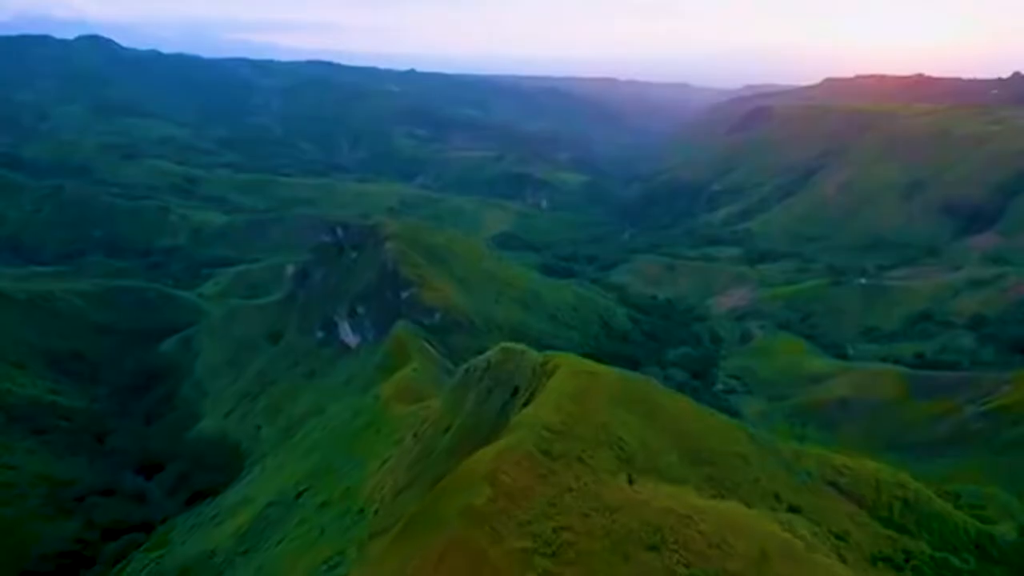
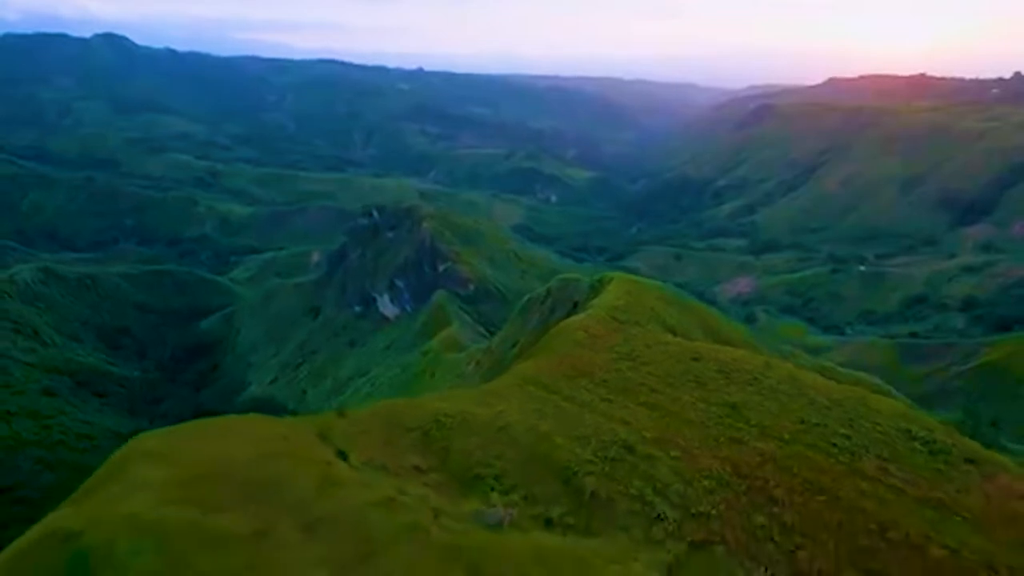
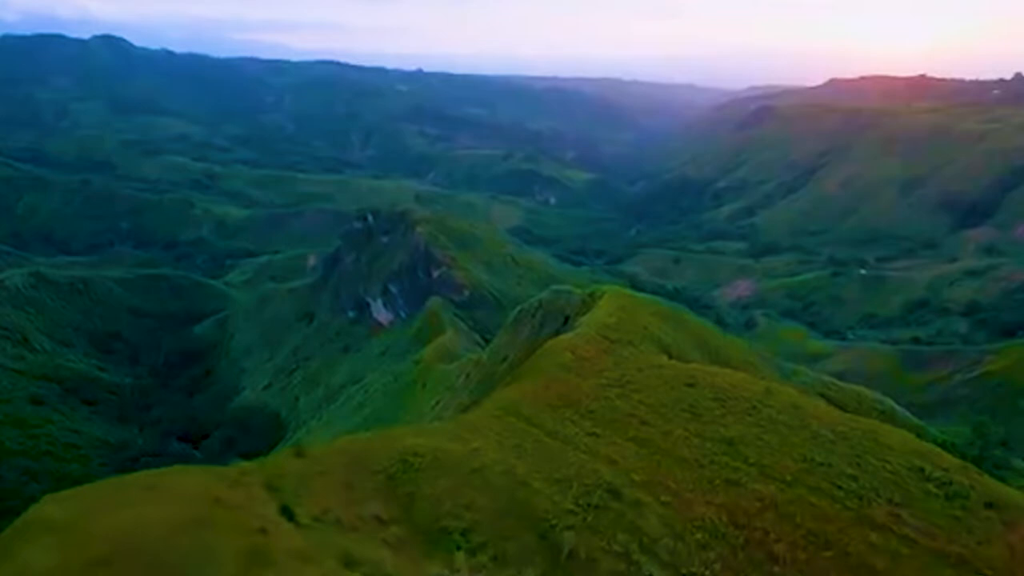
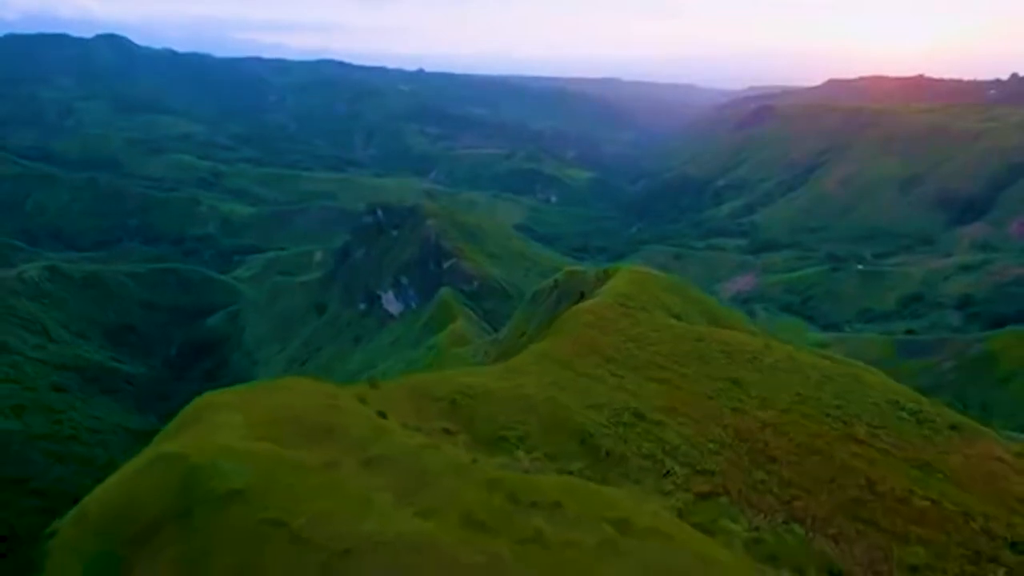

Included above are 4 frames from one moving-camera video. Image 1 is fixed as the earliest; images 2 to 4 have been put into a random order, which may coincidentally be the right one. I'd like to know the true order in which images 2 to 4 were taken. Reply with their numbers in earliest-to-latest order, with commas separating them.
3, 2, 4
